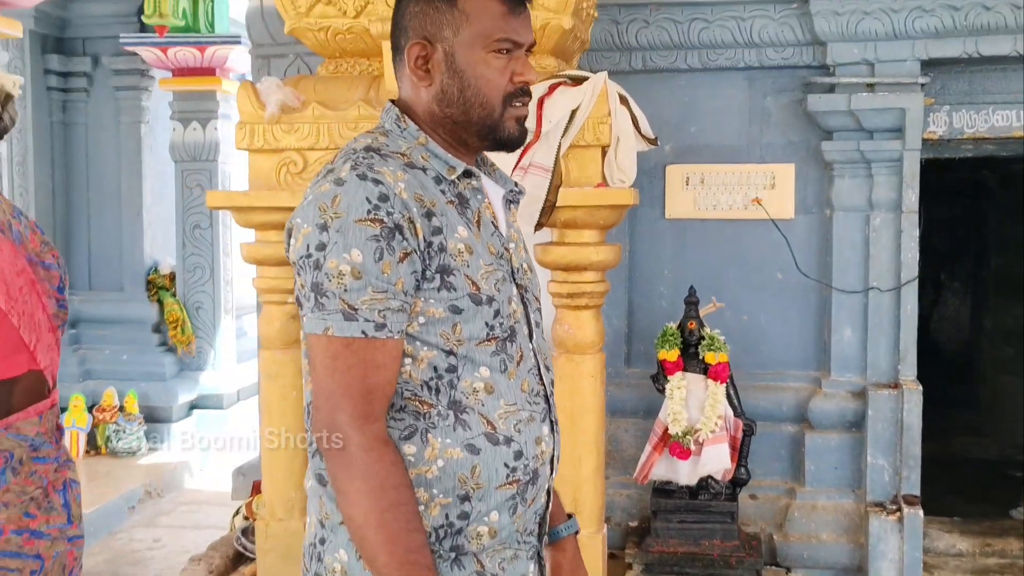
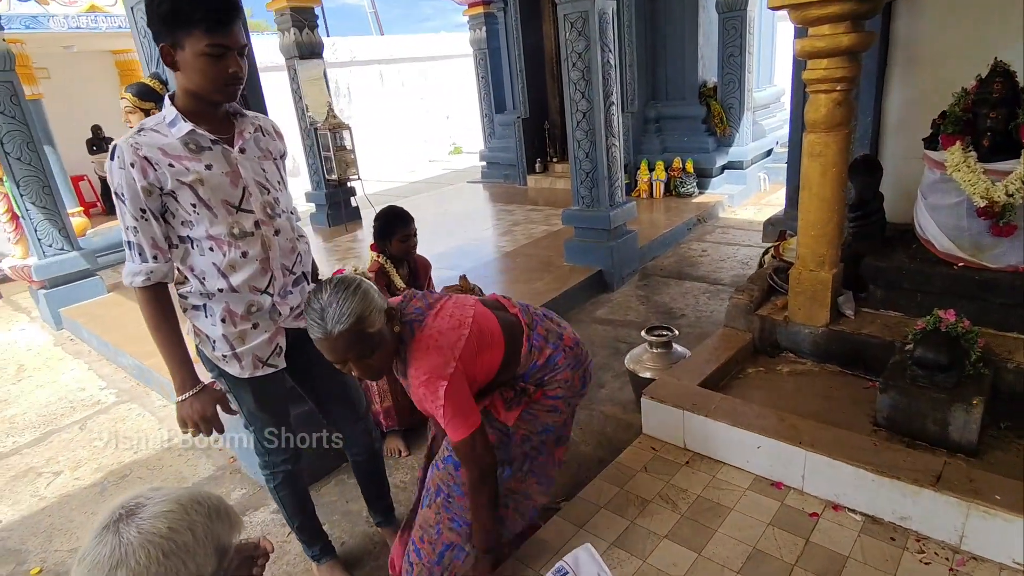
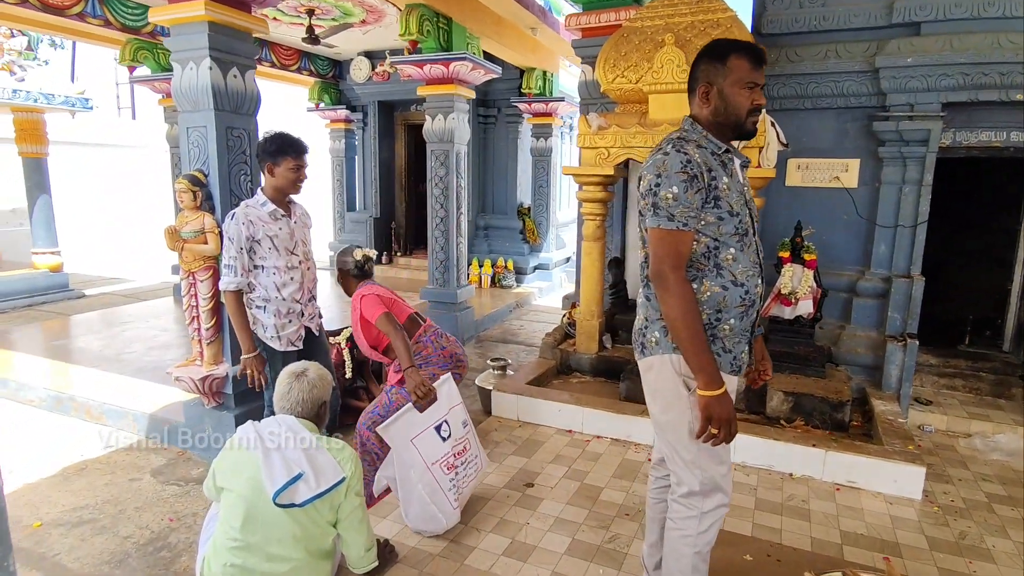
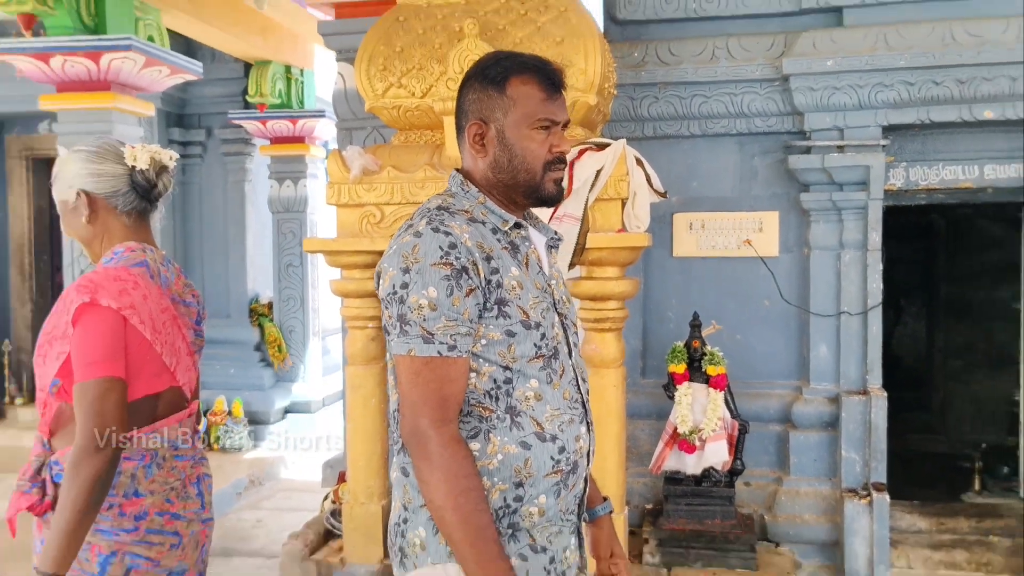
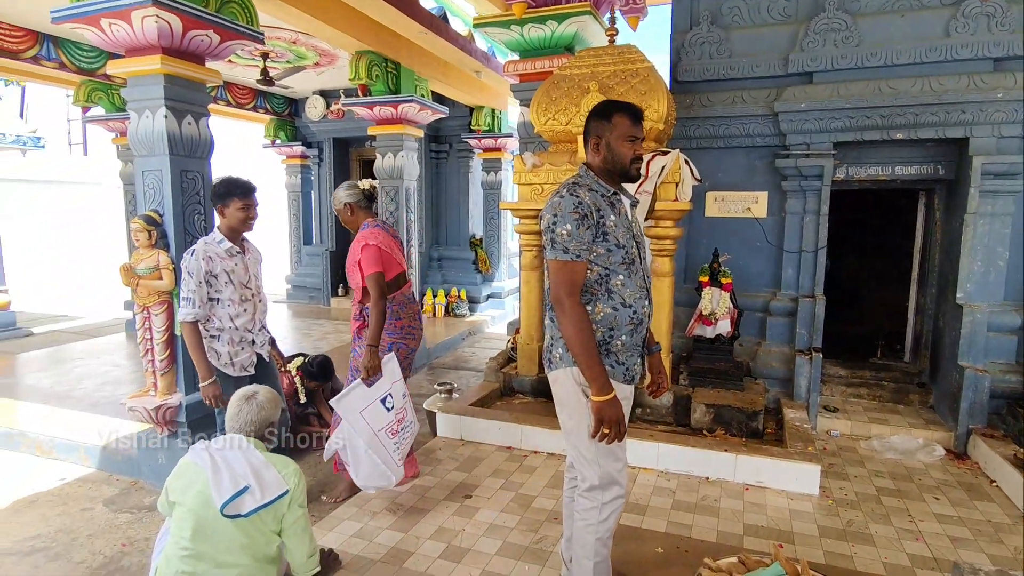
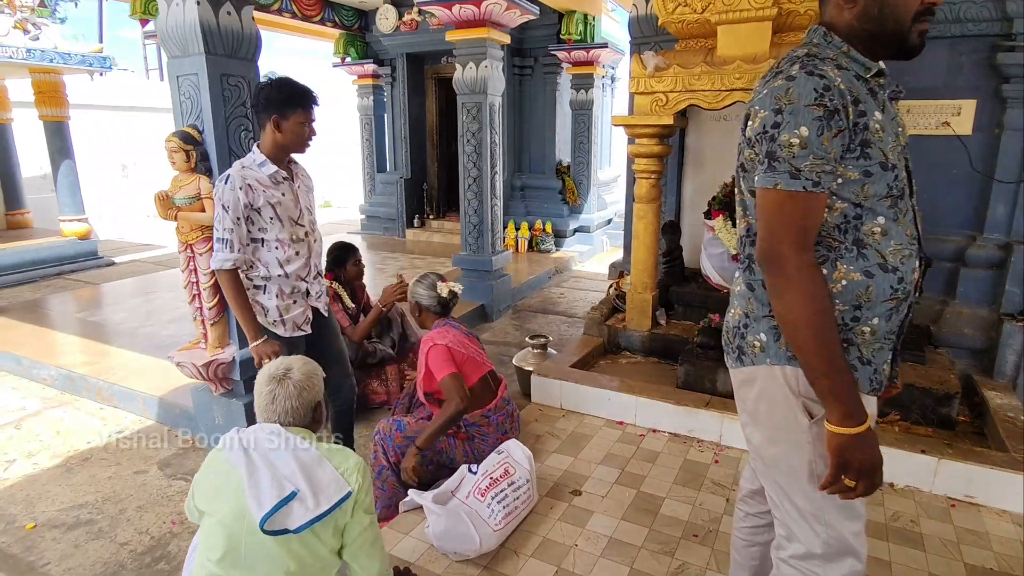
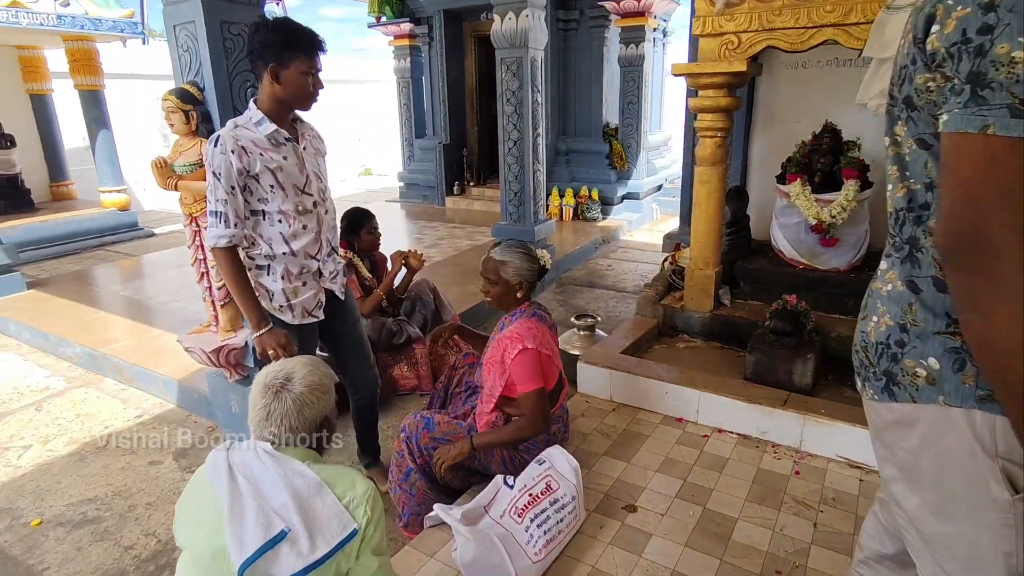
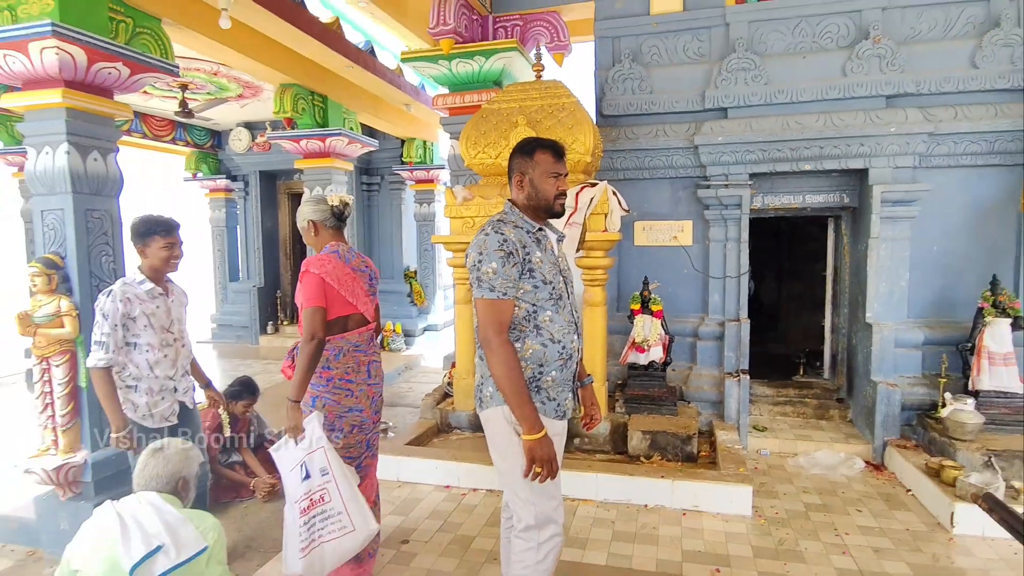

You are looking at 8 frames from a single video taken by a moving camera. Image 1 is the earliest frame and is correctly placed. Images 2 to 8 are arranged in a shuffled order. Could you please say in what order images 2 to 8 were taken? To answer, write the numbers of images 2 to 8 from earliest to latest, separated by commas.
4, 8, 5, 3, 6, 7, 2
